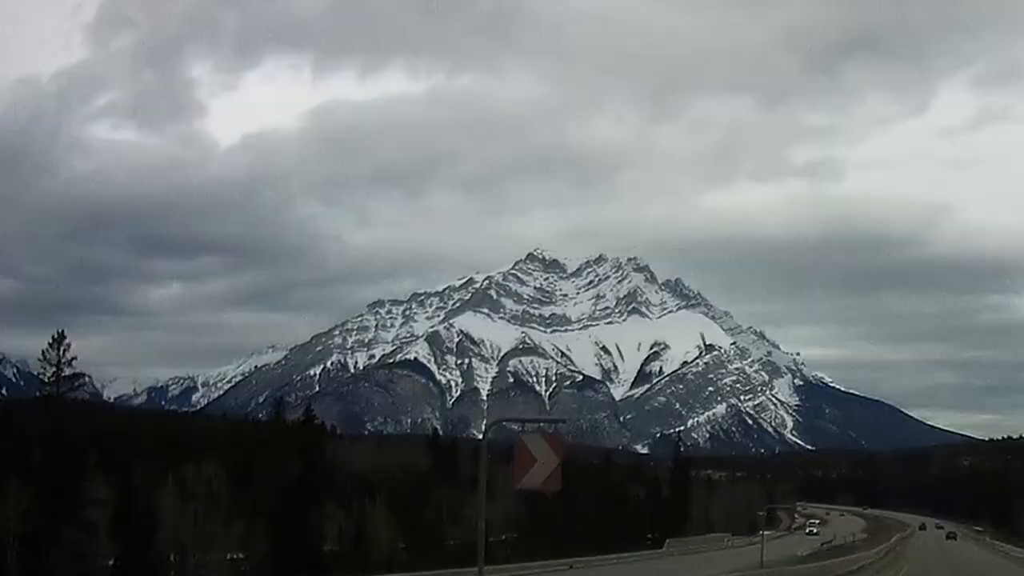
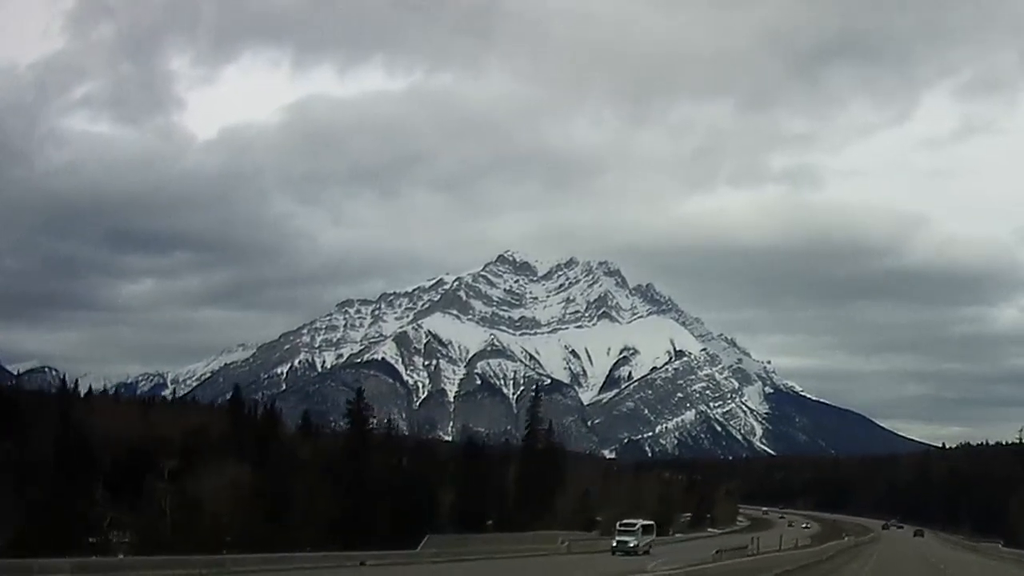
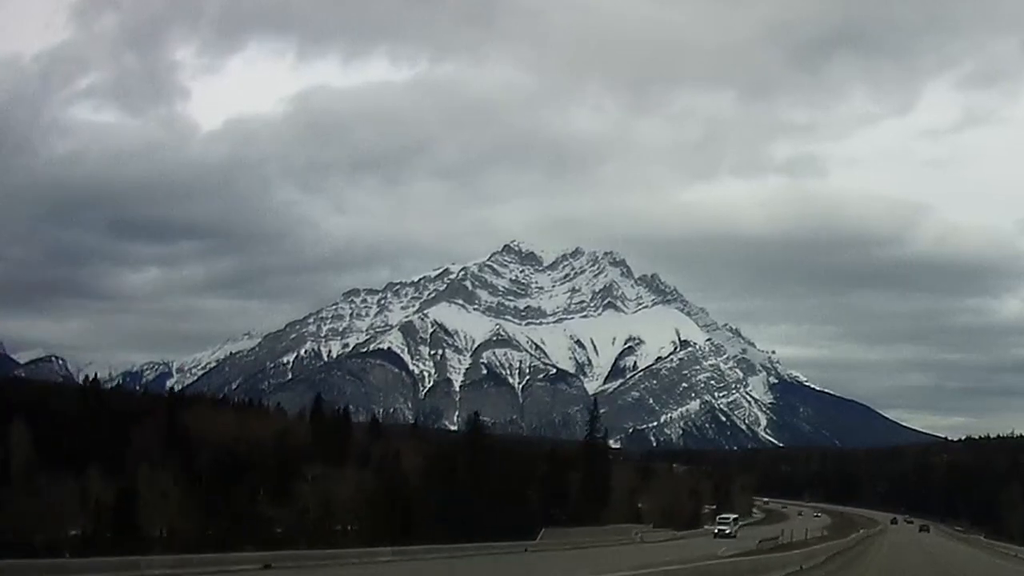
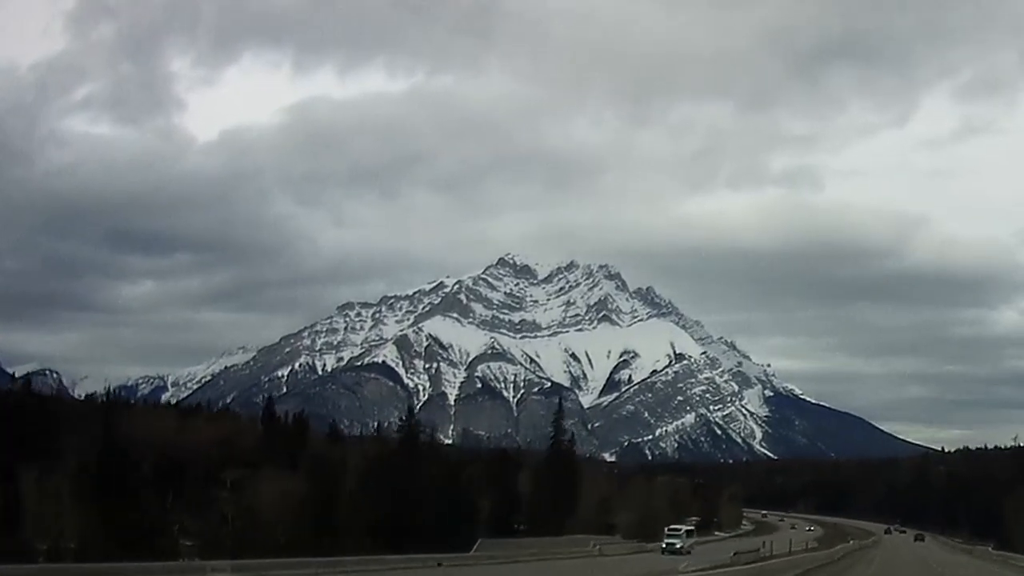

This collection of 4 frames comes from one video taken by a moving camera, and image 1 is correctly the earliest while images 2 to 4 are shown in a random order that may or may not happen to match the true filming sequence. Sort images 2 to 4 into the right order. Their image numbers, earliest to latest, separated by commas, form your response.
3, 4, 2
